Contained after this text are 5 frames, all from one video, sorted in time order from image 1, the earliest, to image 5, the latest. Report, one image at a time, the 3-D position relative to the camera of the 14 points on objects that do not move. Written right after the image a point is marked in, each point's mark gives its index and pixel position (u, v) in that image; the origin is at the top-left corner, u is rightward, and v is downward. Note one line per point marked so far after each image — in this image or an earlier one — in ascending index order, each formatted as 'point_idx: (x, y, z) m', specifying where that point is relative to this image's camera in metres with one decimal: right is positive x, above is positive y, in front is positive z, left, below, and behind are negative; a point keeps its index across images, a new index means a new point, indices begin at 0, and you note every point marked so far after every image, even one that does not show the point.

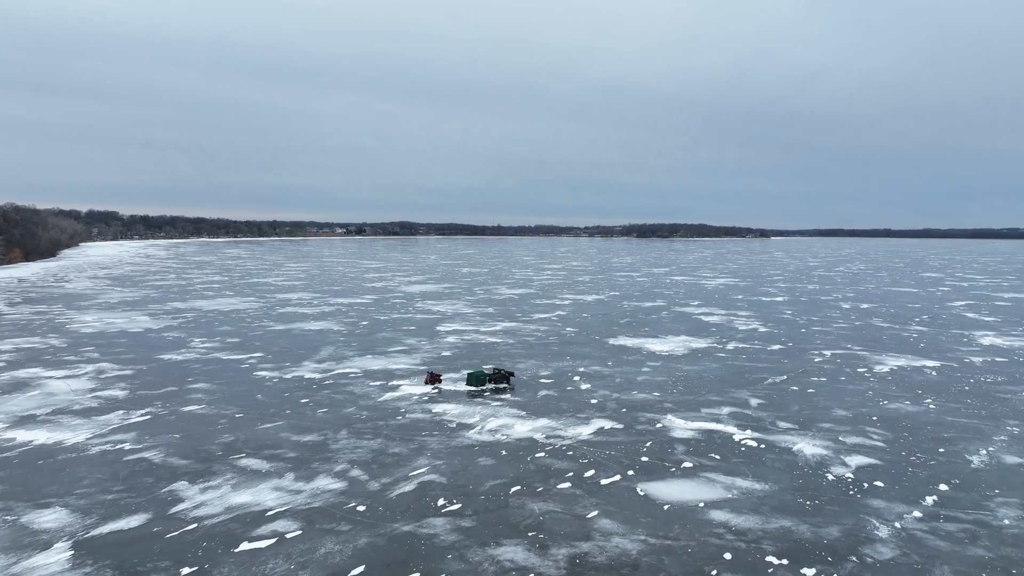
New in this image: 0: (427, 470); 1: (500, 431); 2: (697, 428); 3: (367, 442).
0: (-1.2, -2.7, +10.4) m
1: (-0.2, -2.5, +12.5) m
2: (+3.3, -2.5, +12.7) m
3: (-2.4, -2.6, +11.8) m
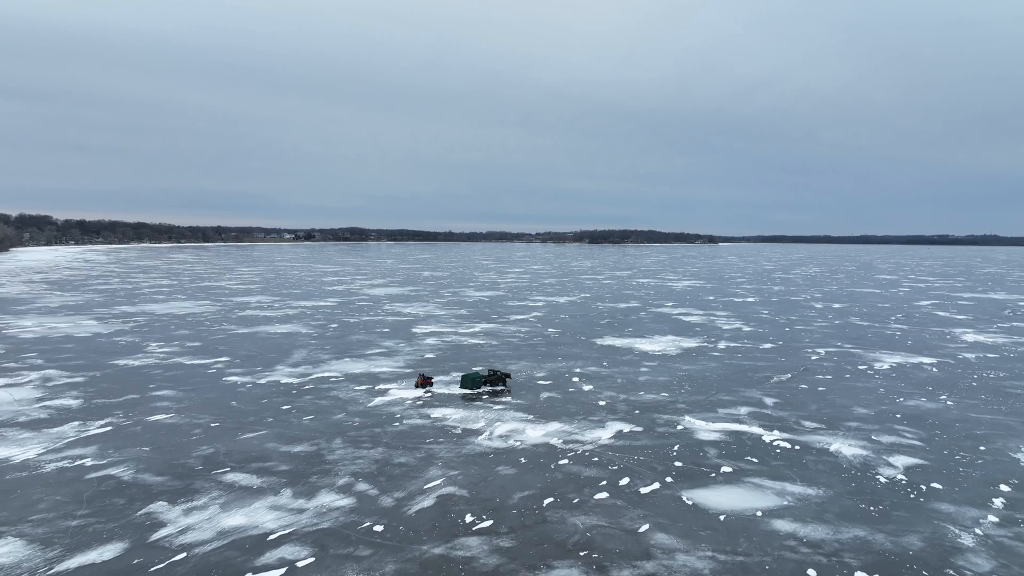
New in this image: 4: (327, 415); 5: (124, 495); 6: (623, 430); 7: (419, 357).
0: (-0.9, -2.5, +9.2) m
1: (0.0, -2.4, +11.4) m
2: (+3.5, -2.4, +11.9) m
3: (-2.1, -2.4, +10.5) m
4: (-3.3, -2.3, +12.6) m
5: (-4.8, -2.5, +8.7) m
6: (+1.8, -2.4, +11.8) m
7: (-2.4, -1.8, +18.6) m
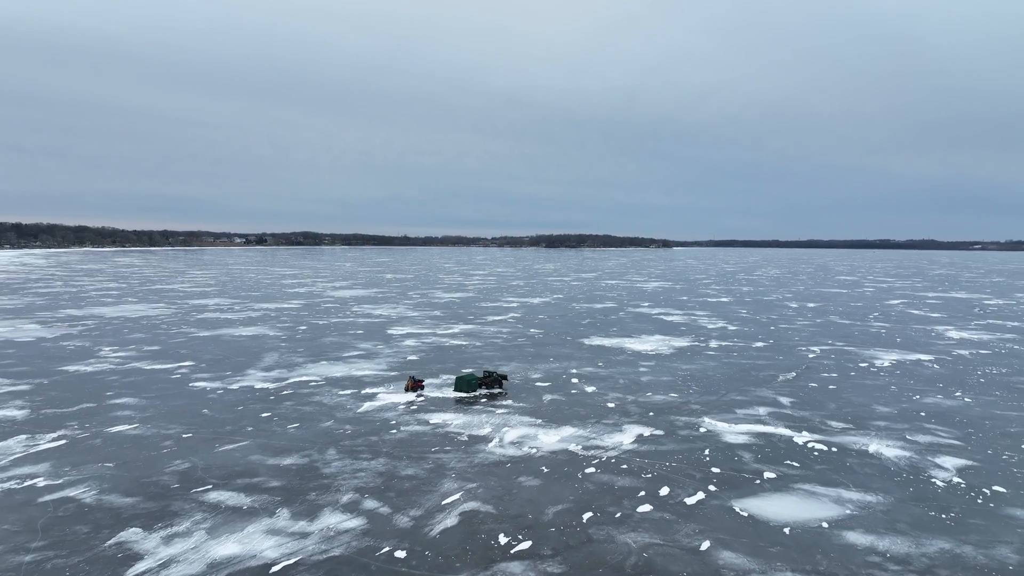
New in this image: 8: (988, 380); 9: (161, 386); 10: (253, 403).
0: (-0.5, -2.4, +8.1) m
1: (+0.2, -2.3, +10.3) m
2: (+3.7, -2.2, +11.0) m
3: (-1.9, -2.3, +9.3) m
4: (-3.1, -2.1, +11.3) m
5: (-4.4, -2.4, +7.3) m
6: (+2.0, -2.2, +10.9) m
7: (-2.7, -1.7, +17.4) m
8: (+10.3, -2.0, +15.4) m
9: (-6.8, -1.9, +13.9) m
10: (-4.6, -2.0, +12.5) m
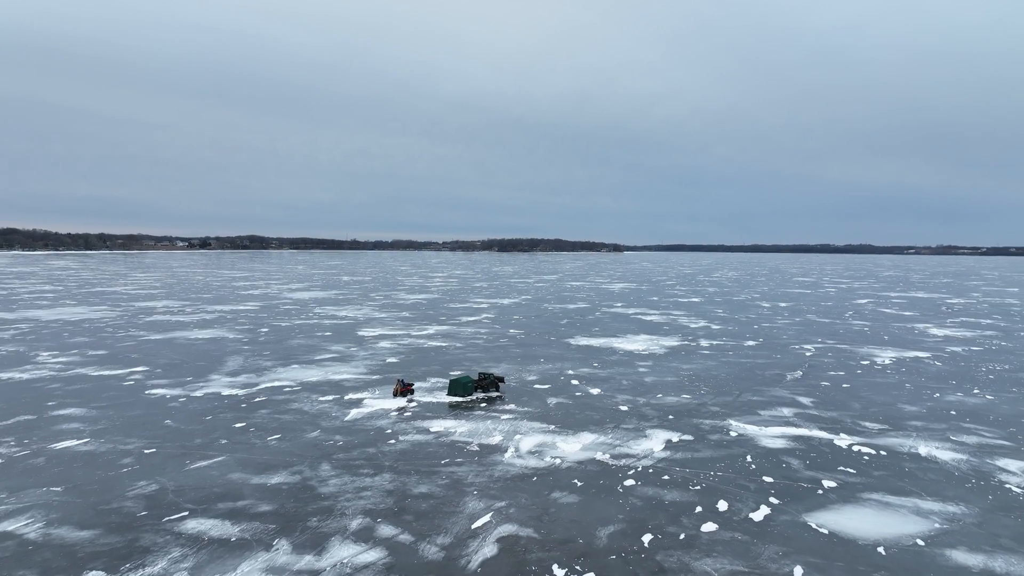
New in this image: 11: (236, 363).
0: (-0.2, -2.2, +6.9) m
1: (+0.4, -2.1, +9.1) m
2: (+3.8, -2.1, +10.1) m
3: (-1.6, -2.2, +8.0) m
4: (-3.0, -2.0, +9.9) m
5: (-3.9, -2.3, +5.8) m
6: (+2.2, -2.1, +9.8) m
7: (-3.0, -1.7, +16.0) m
8: (+10.1, -1.9, +14.9) m
9: (-6.8, -1.8, +12.2) m
10: (-4.5, -1.9, +11.0) m
11: (-6.0, -1.6, +15.5) m
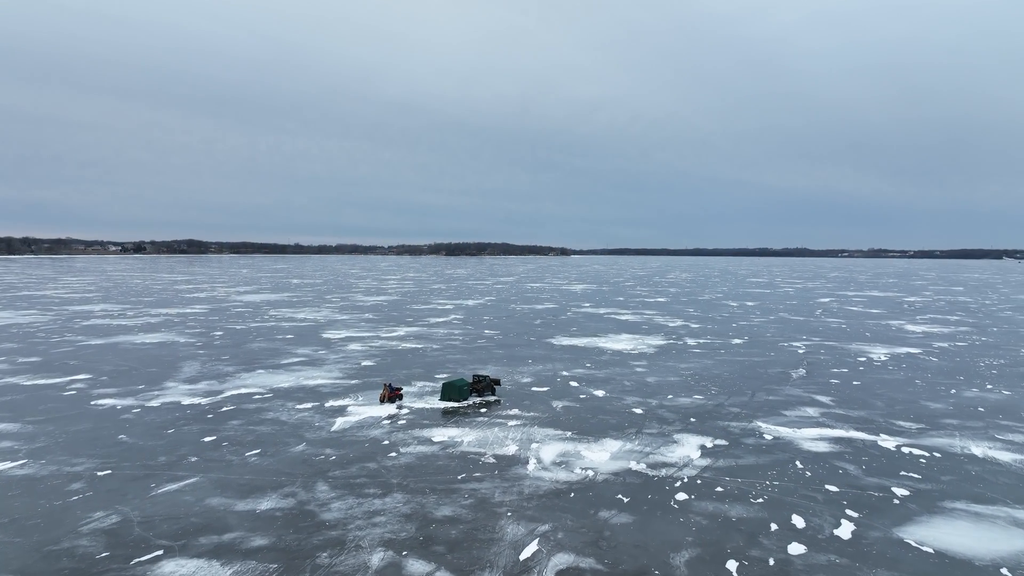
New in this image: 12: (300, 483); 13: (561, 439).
0: (+0.3, -2.1, +5.7) m
1: (+0.7, -2.0, +8.0) m
2: (+4.0, -1.9, +9.2) m
3: (-1.2, -2.0, +6.7) m
4: (-2.8, -1.9, +8.5) m
5: (-3.4, -2.1, +4.4) m
6: (+2.4, -1.9, +8.8) m
7: (-3.2, -1.6, +14.6) m
8: (+9.9, -1.7, +14.5) m
9: (-6.8, -1.7, +10.5) m
10: (-4.3, -1.8, +9.5) m
11: (-6.3, -1.6, +13.9) m
12: (-2.2, -2.0, +7.2) m
13: (+0.6, -1.9, +9.1) m
